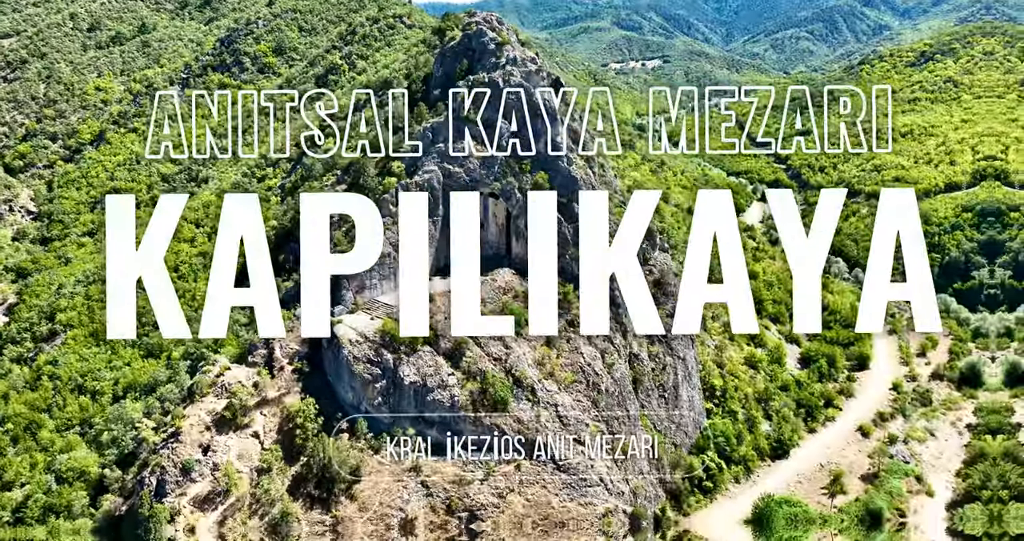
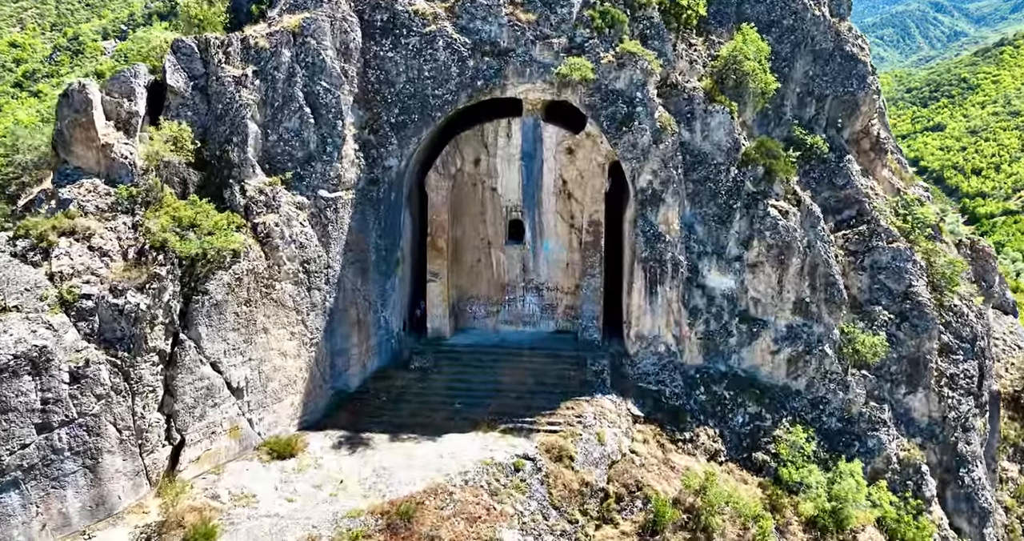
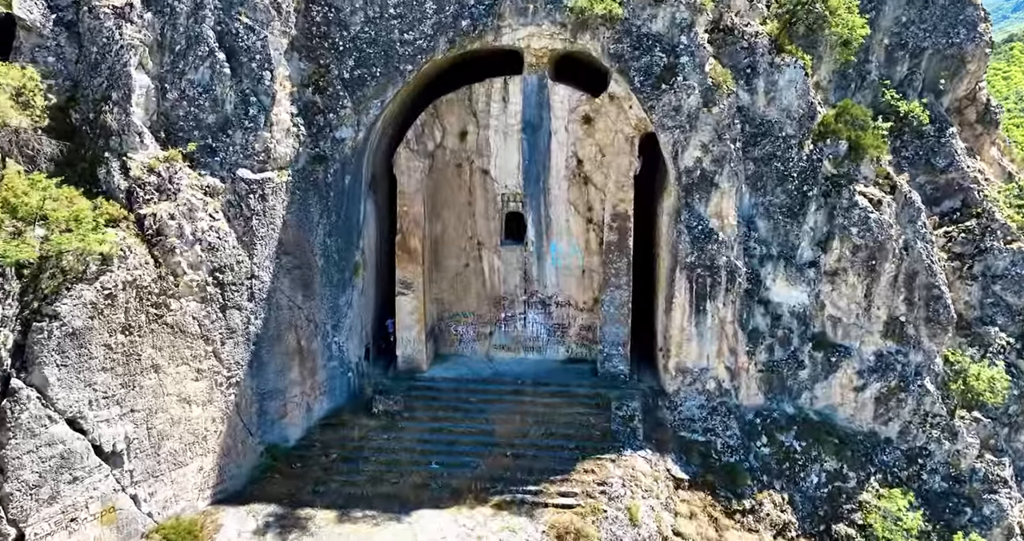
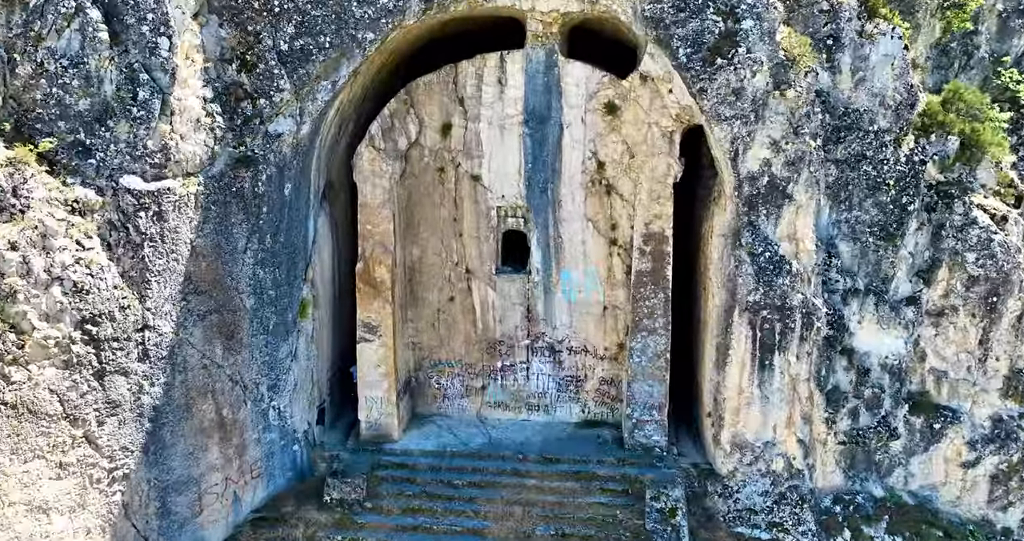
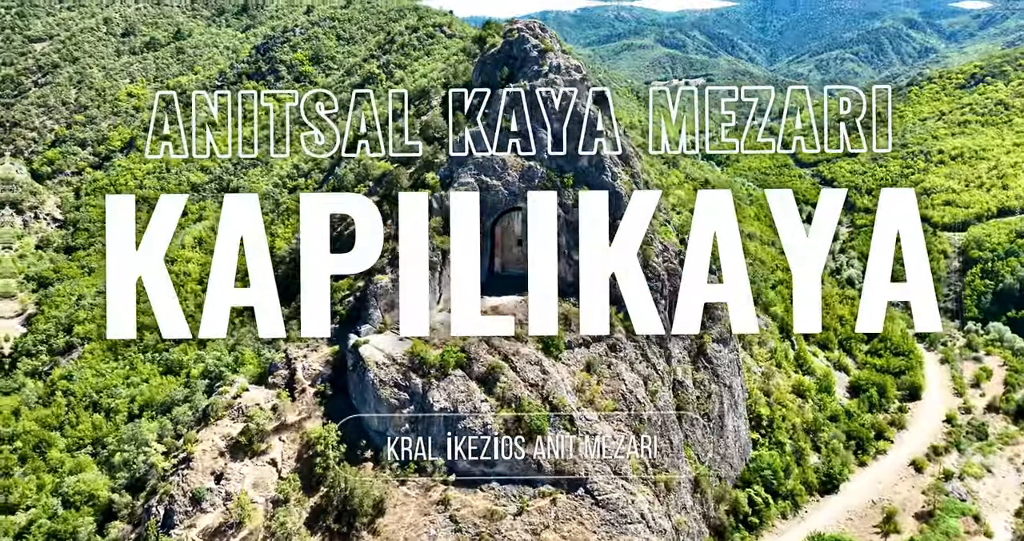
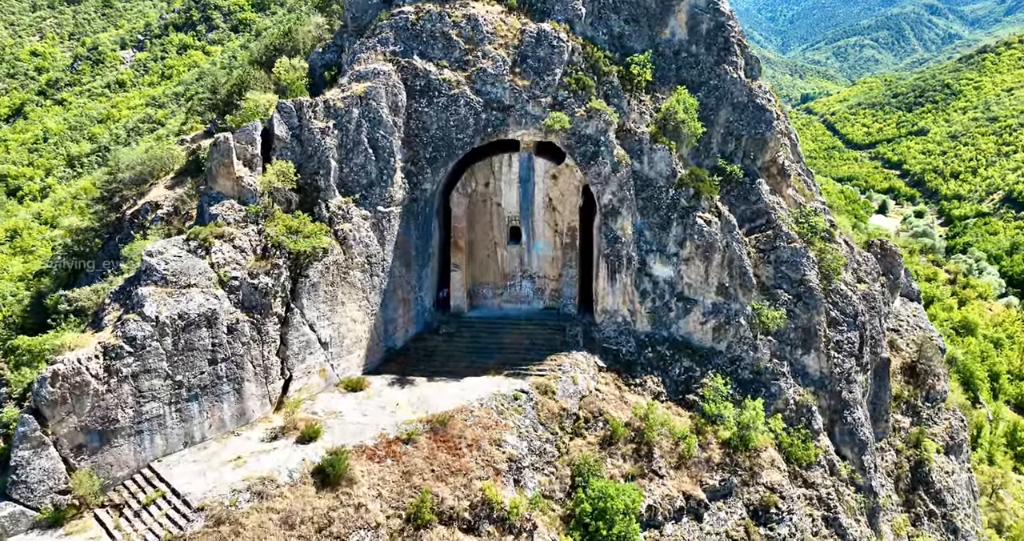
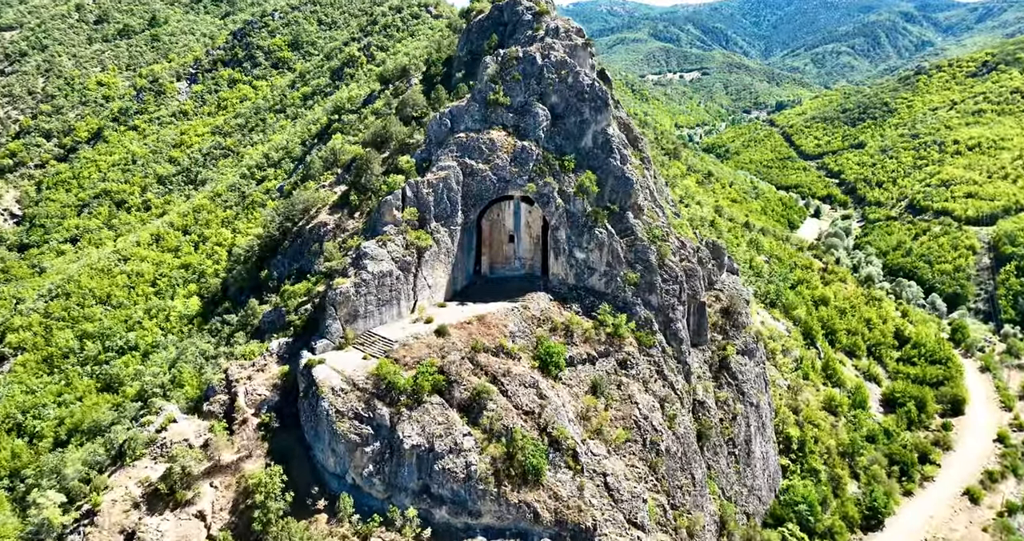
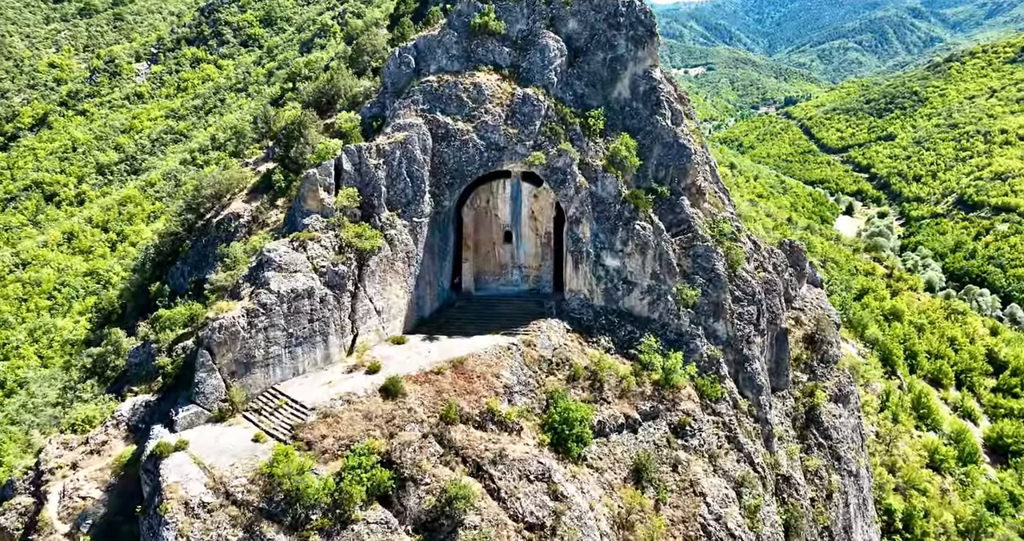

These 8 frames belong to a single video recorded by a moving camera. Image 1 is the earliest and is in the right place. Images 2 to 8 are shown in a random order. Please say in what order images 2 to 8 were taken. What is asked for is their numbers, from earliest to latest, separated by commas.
5, 7, 8, 6, 2, 3, 4
